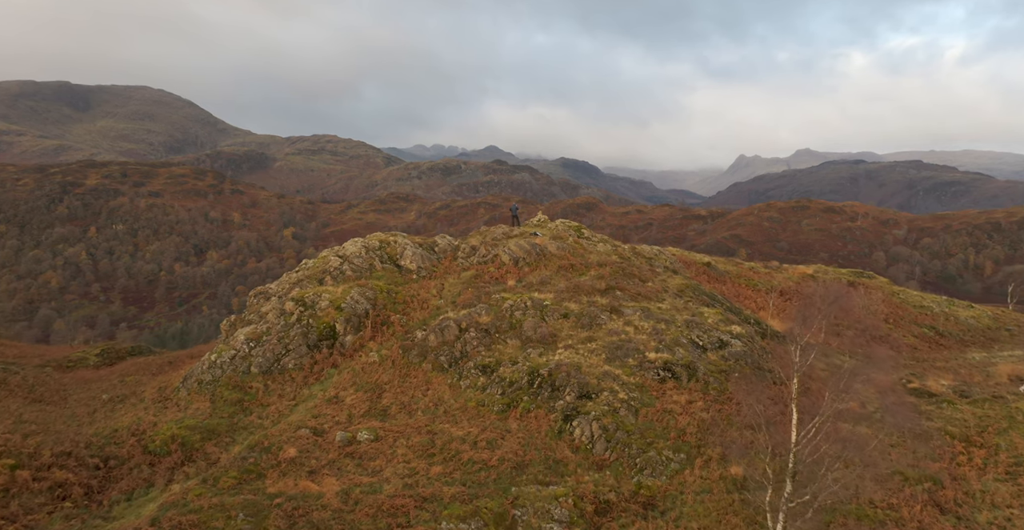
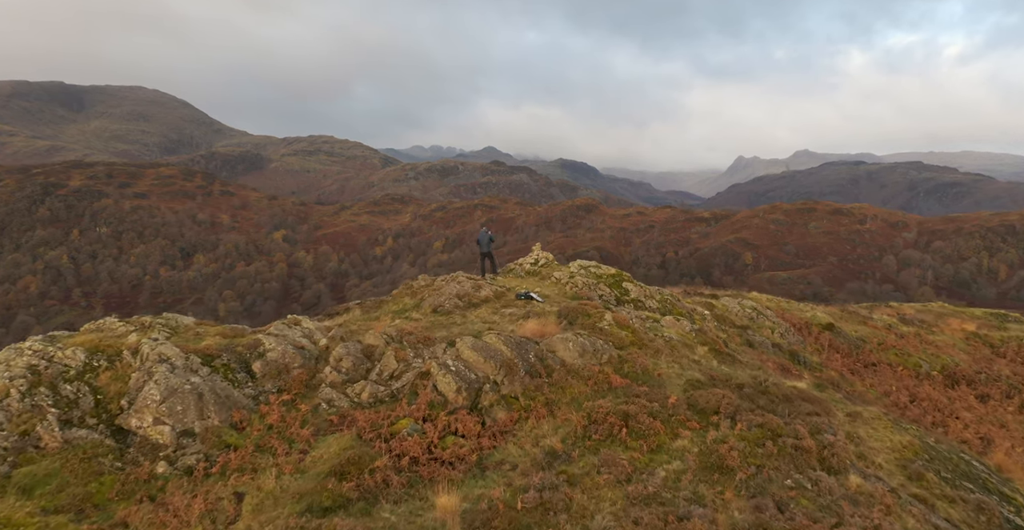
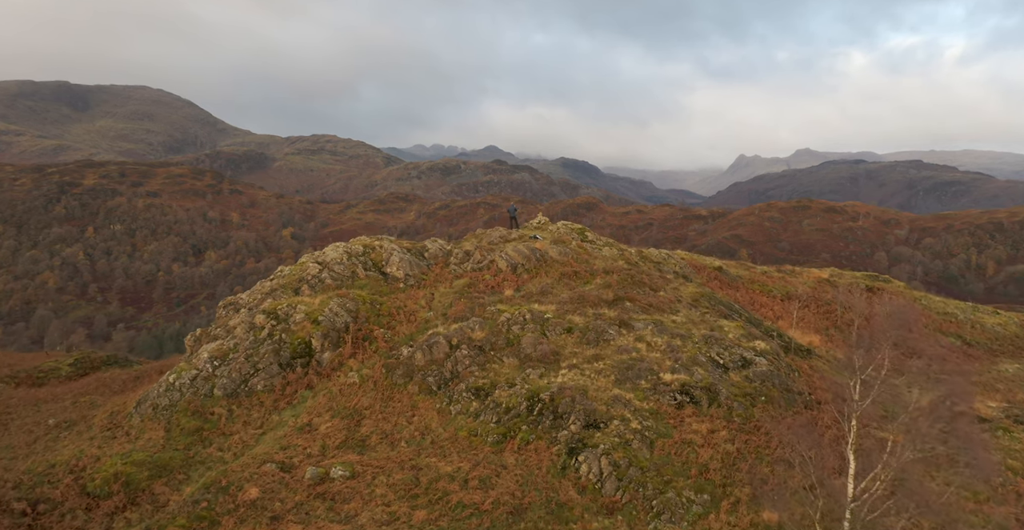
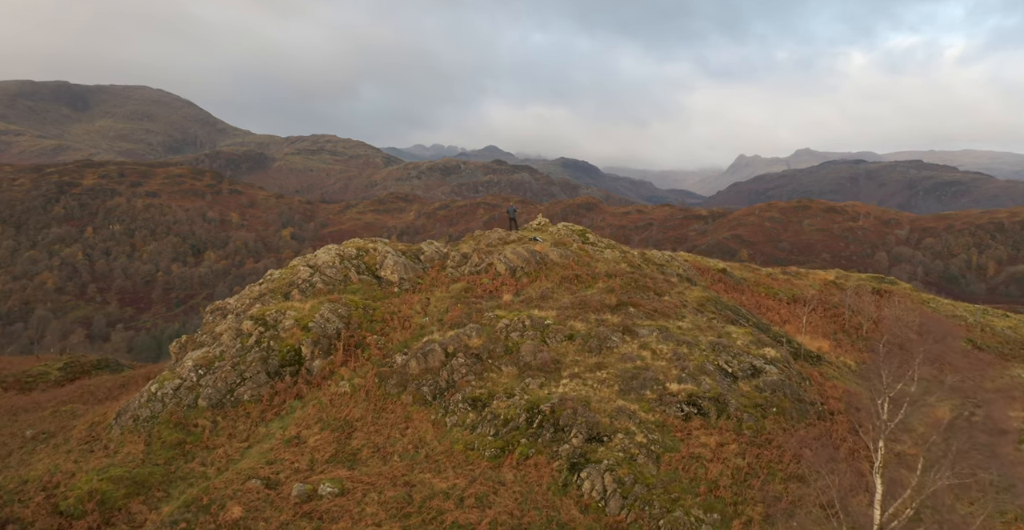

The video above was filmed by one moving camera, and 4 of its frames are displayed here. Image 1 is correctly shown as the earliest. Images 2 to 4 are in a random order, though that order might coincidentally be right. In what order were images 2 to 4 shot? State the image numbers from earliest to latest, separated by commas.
3, 4, 2
